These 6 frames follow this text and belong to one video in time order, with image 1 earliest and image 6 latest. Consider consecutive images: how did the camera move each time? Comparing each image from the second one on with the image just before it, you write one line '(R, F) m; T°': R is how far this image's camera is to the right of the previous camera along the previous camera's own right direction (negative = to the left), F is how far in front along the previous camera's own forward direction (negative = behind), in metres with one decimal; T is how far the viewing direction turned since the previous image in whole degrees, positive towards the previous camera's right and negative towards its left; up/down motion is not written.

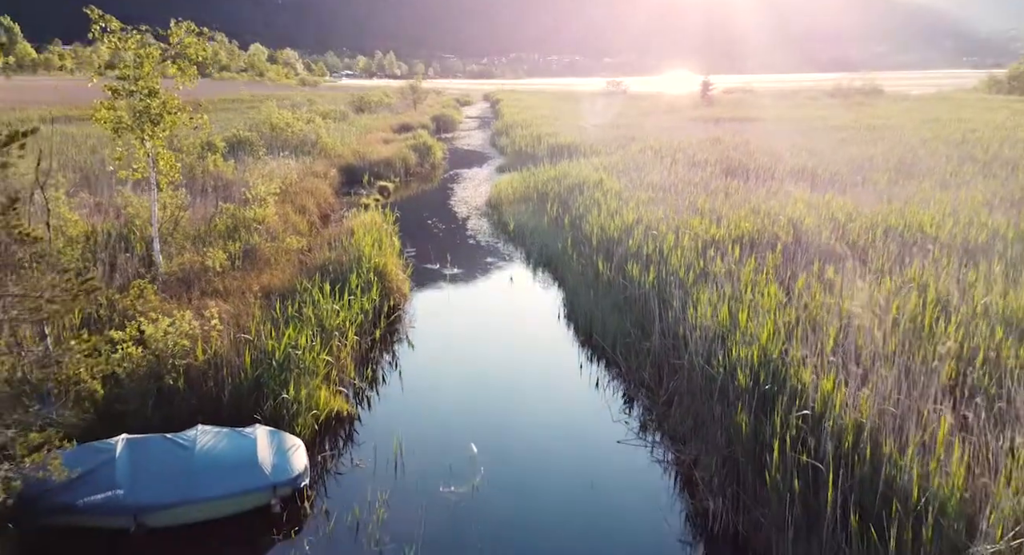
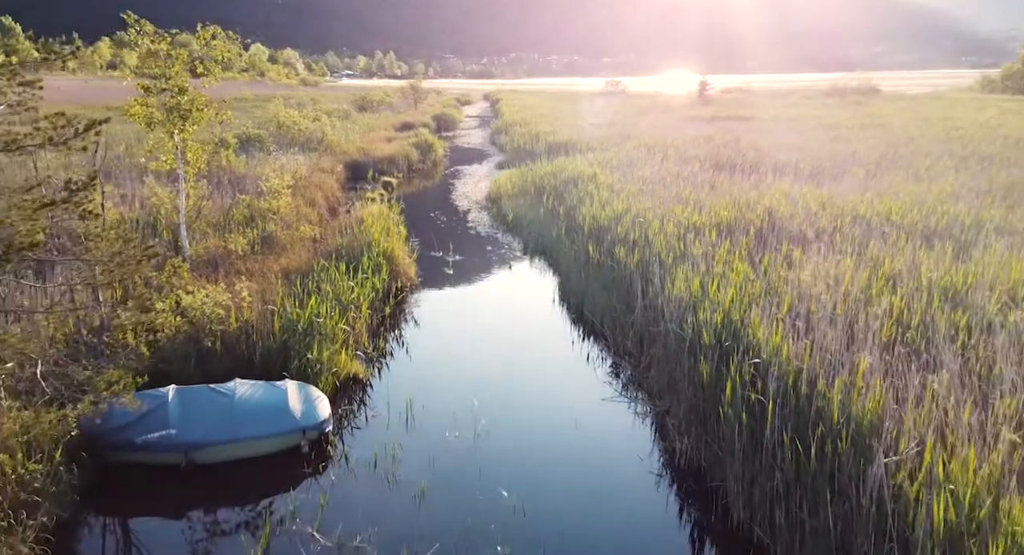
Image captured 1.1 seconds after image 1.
(0.0, -0.8) m; 0°
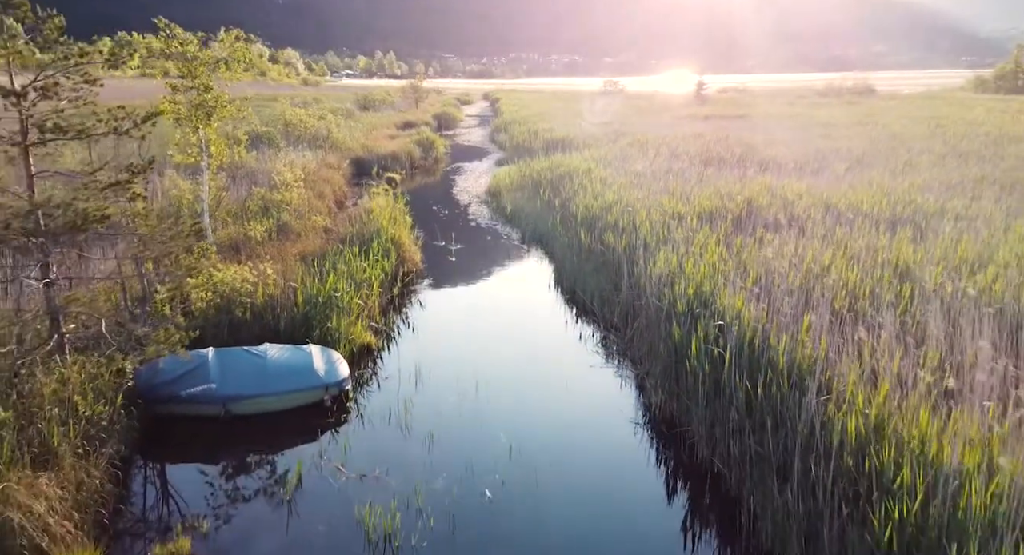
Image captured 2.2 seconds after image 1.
(0.0, -0.8) m; 0°
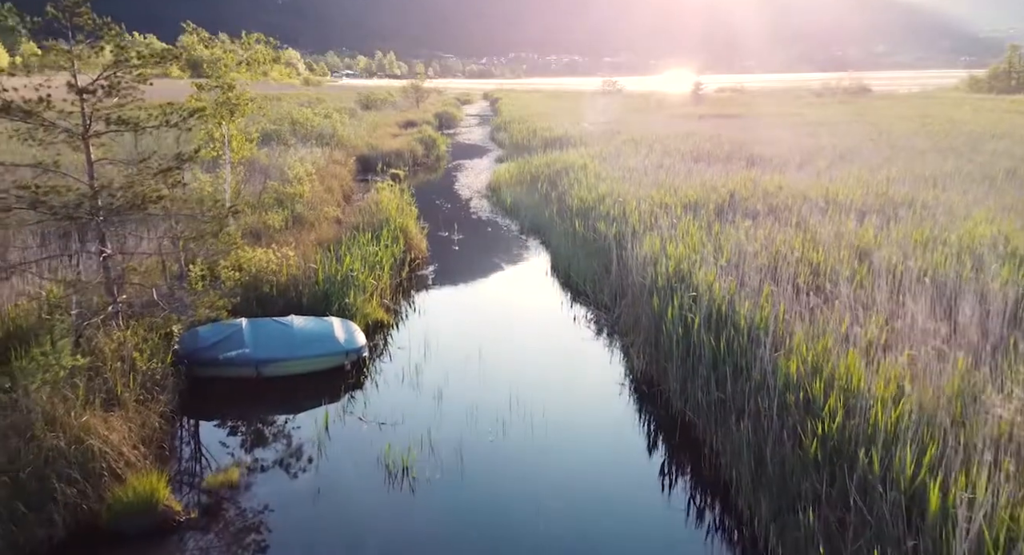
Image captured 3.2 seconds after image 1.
(0.0, -0.8) m; 0°
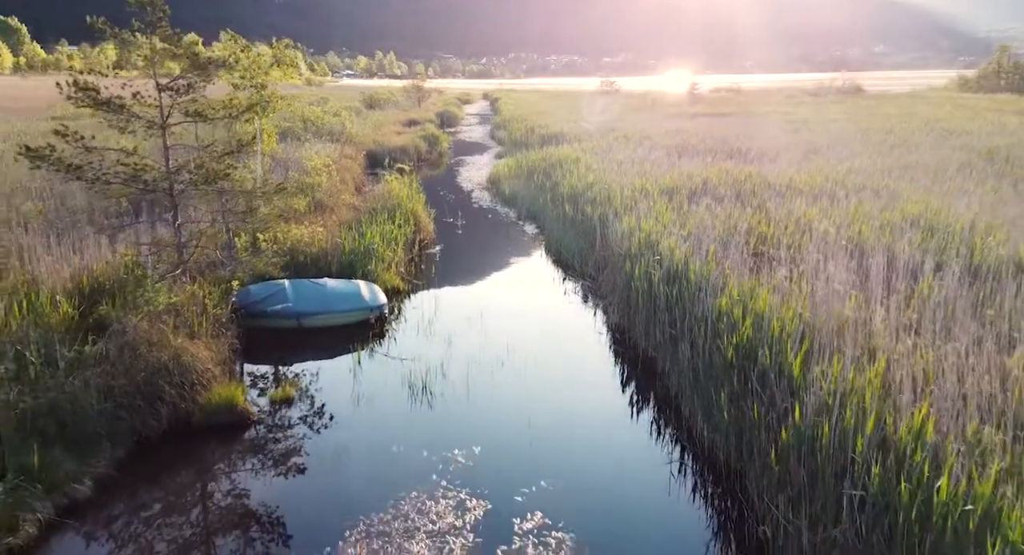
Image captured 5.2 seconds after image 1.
(0.0, -1.4) m; 0°
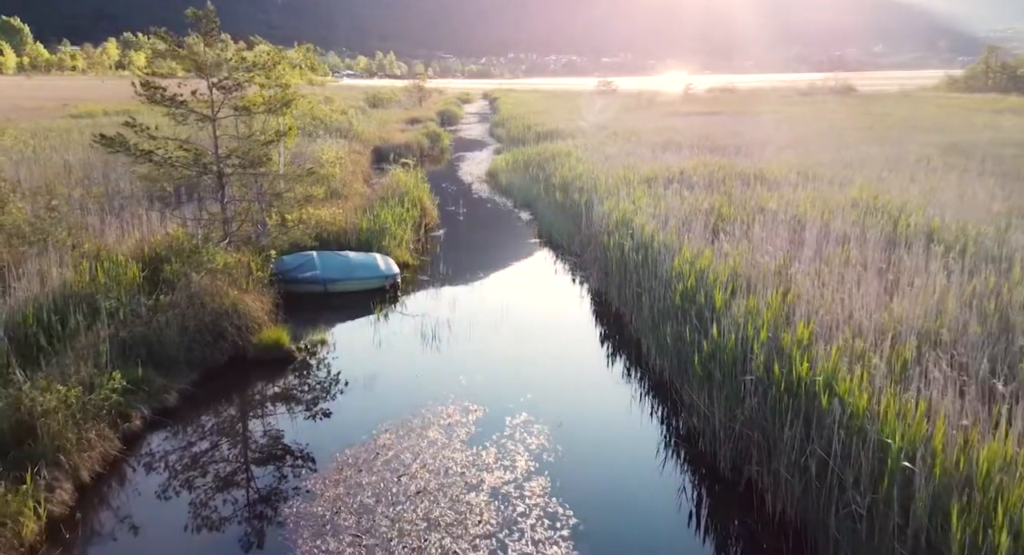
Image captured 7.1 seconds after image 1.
(+0.1, -1.5) m; 0°
